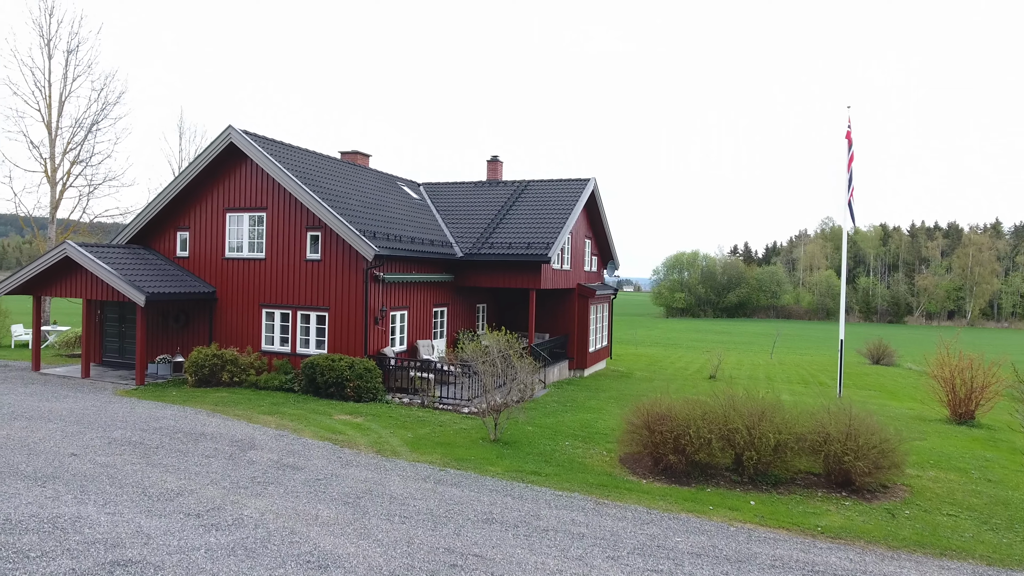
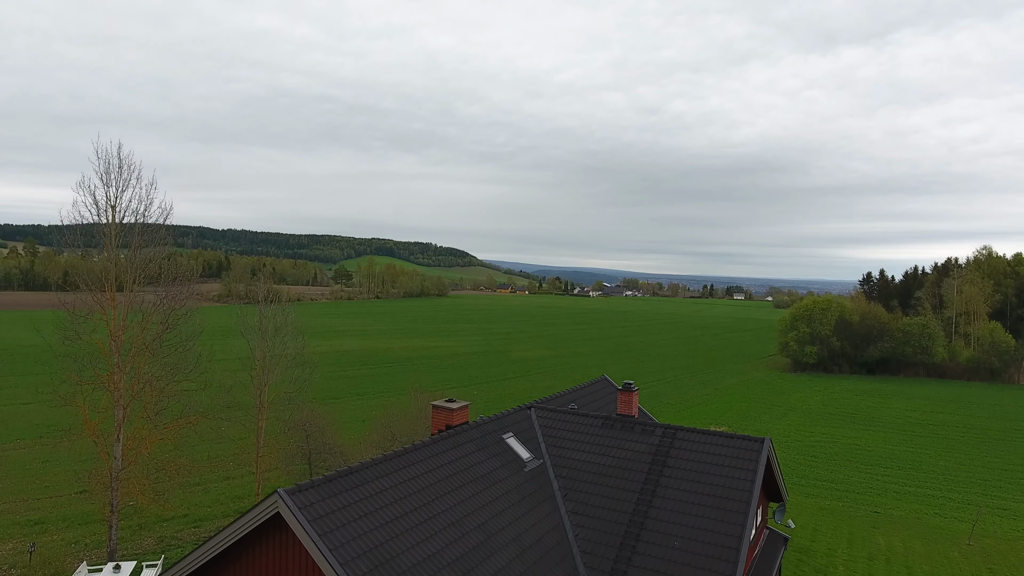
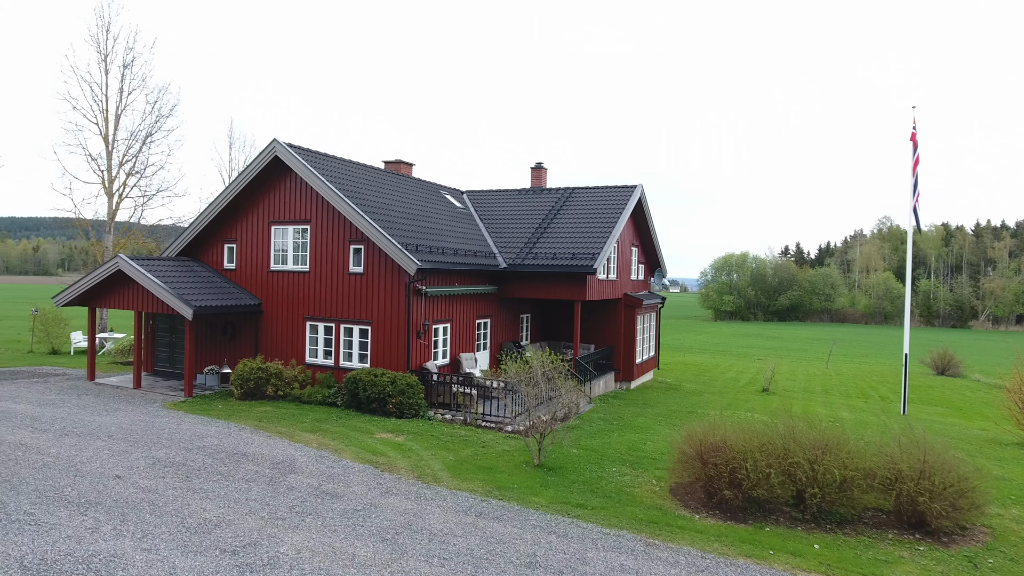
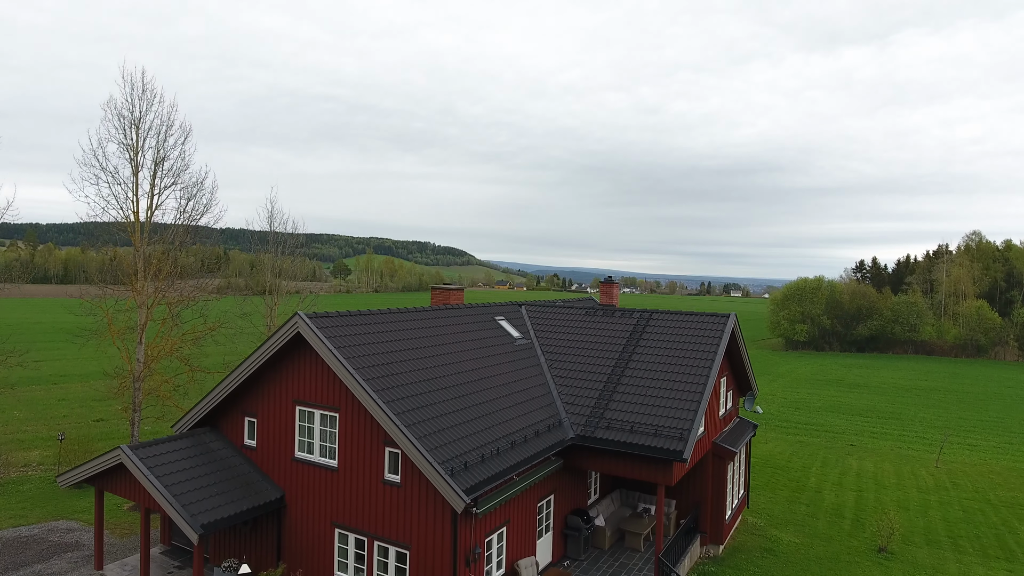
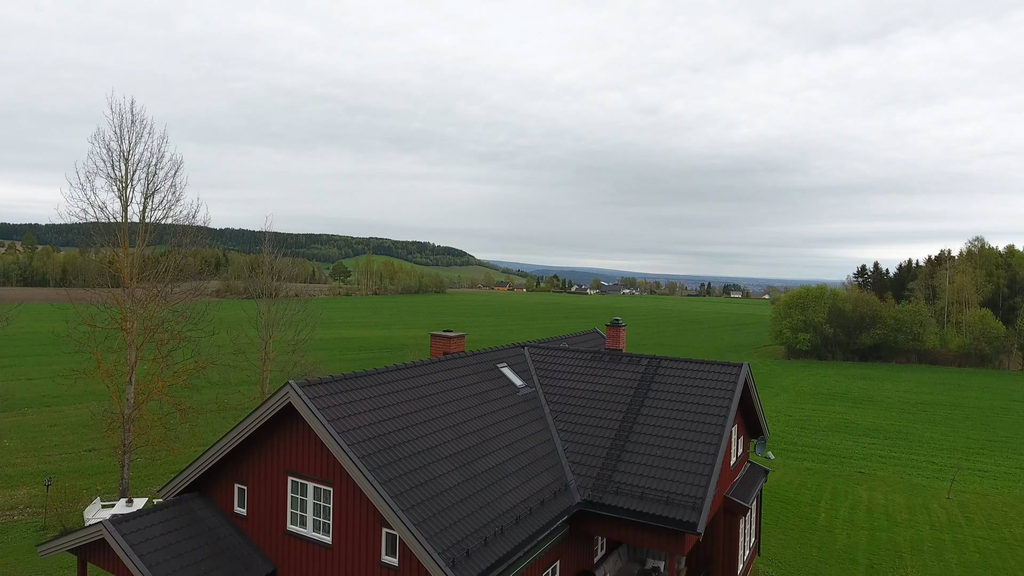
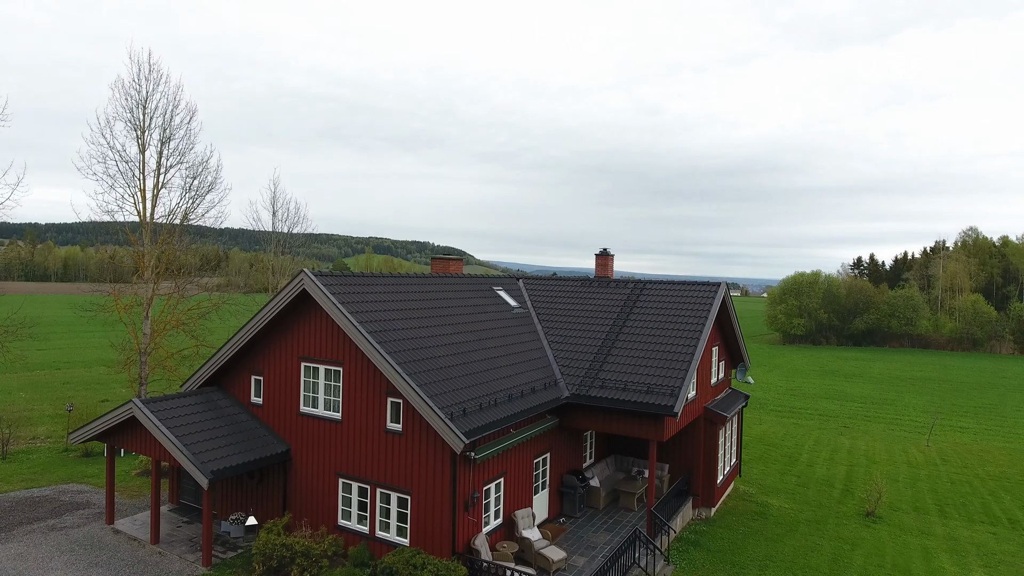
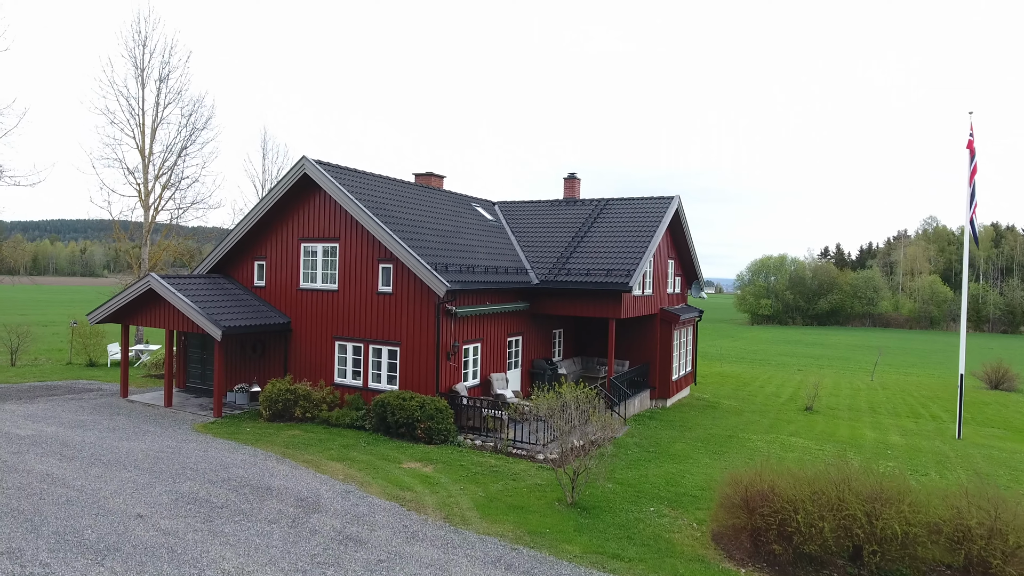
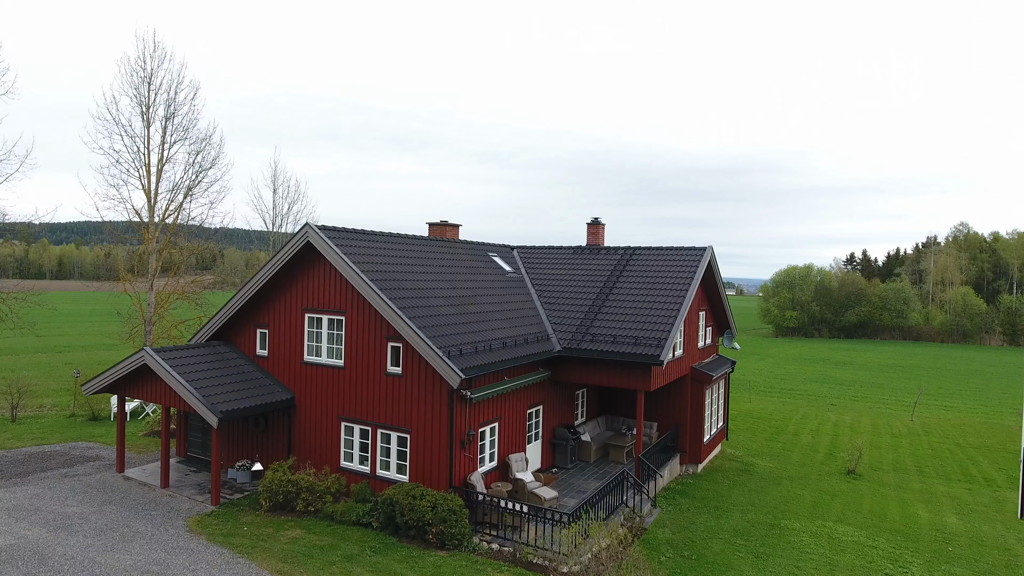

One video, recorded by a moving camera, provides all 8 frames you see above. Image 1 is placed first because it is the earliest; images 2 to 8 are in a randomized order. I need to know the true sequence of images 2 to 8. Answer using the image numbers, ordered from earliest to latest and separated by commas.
3, 7, 8, 6, 4, 5, 2
